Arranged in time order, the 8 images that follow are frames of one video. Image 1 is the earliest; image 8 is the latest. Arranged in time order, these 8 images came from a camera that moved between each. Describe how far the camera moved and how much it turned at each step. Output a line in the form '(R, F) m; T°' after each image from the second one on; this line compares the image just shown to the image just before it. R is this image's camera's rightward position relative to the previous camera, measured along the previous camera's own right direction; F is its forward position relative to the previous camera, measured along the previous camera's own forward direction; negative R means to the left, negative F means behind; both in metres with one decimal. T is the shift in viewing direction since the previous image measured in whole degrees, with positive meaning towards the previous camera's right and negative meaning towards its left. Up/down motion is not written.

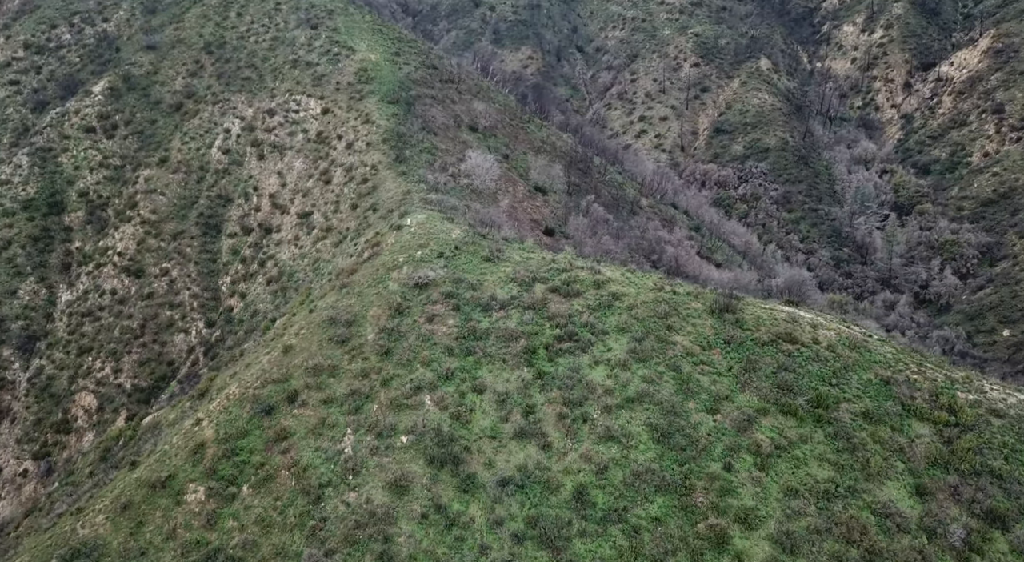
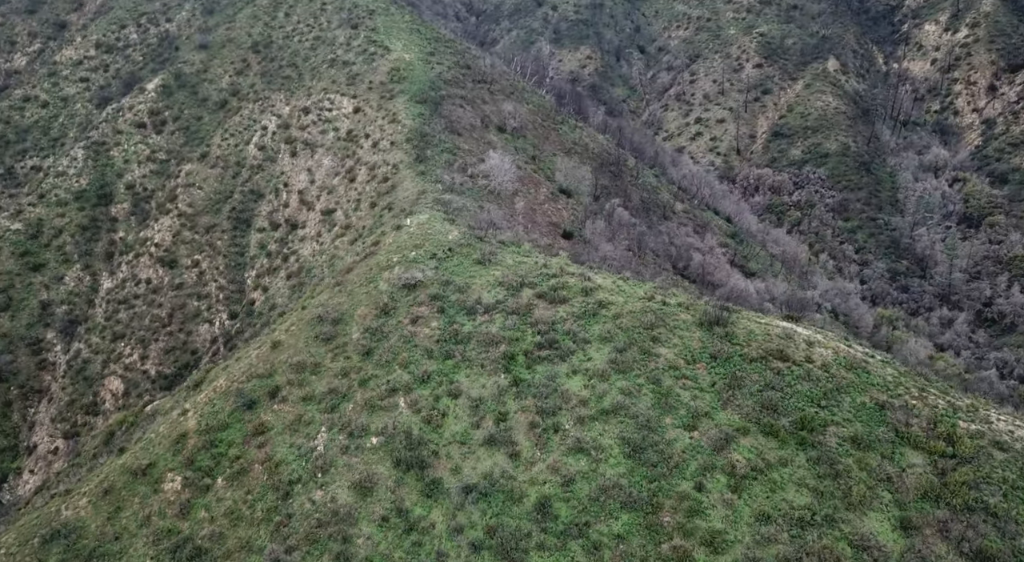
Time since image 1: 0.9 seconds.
(+3.9, +0.7) m; -6°
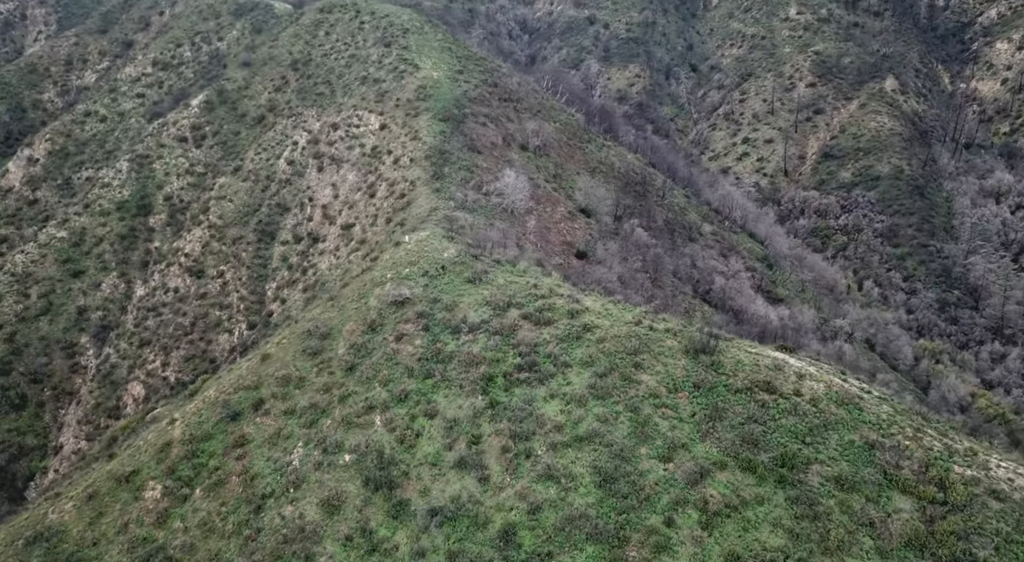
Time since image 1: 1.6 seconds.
(+3.4, +0.6) m; -5°
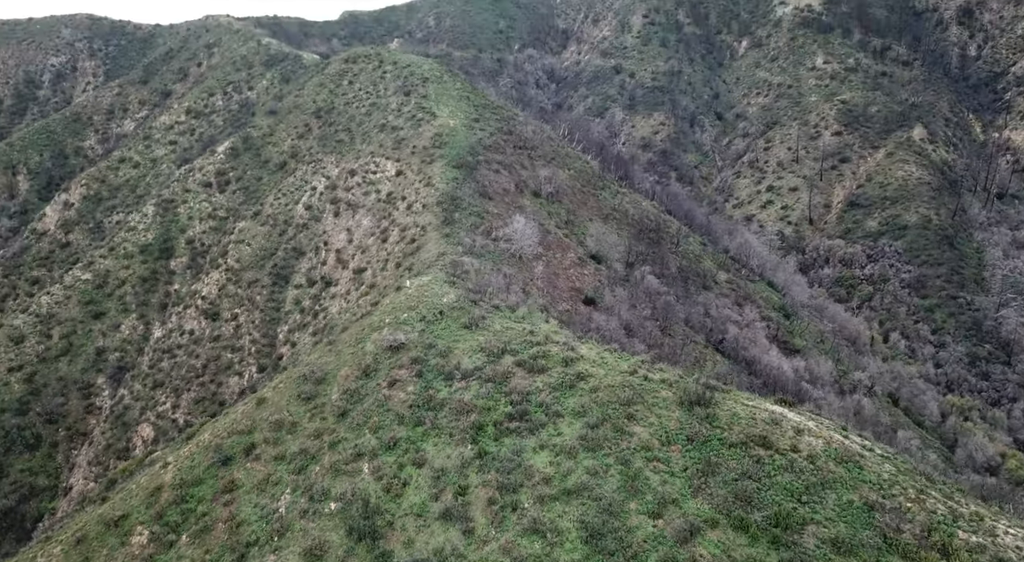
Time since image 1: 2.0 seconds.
(+1.7, +0.3) m; -3°
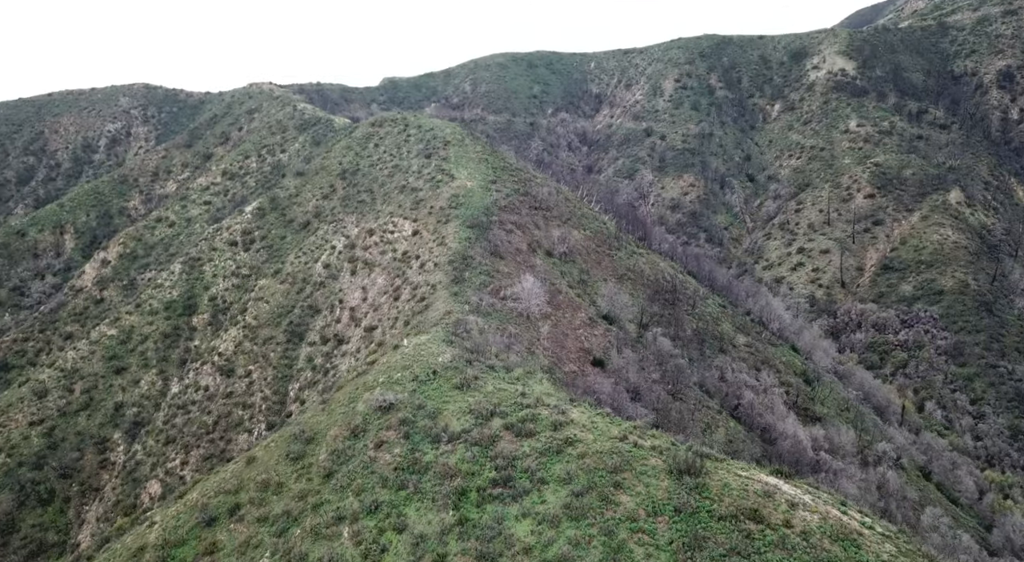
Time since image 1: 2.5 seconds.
(+2.2, +0.4) m; -3°
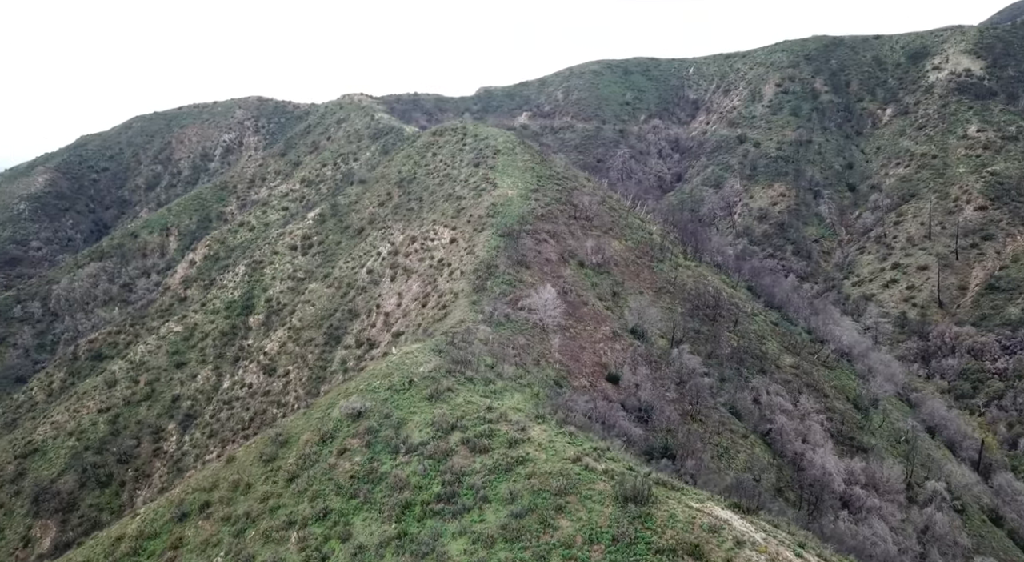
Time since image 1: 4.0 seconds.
(+6.5, +1.3) m; -9°
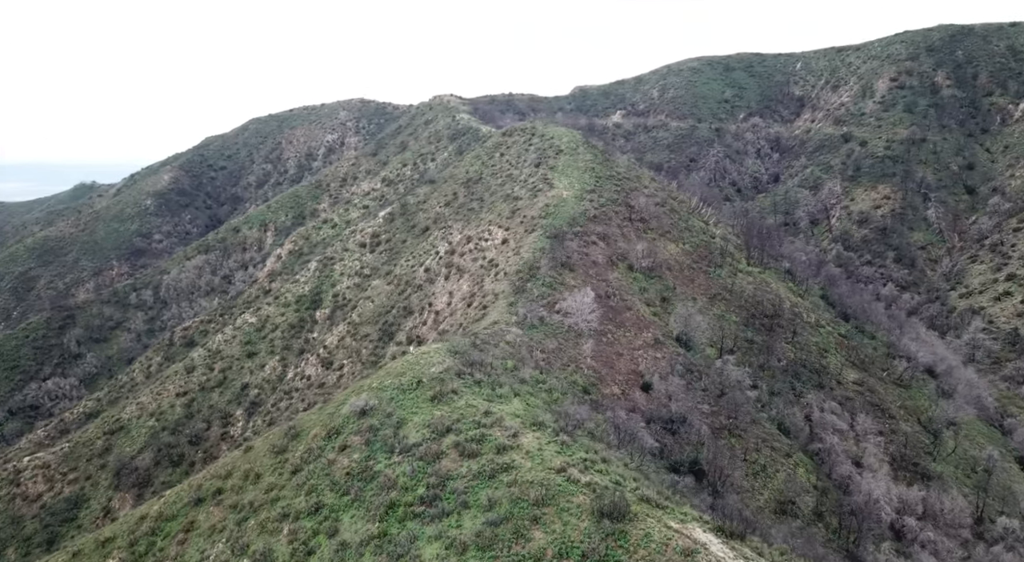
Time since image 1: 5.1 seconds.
(+4.7, +0.9) m; -9°
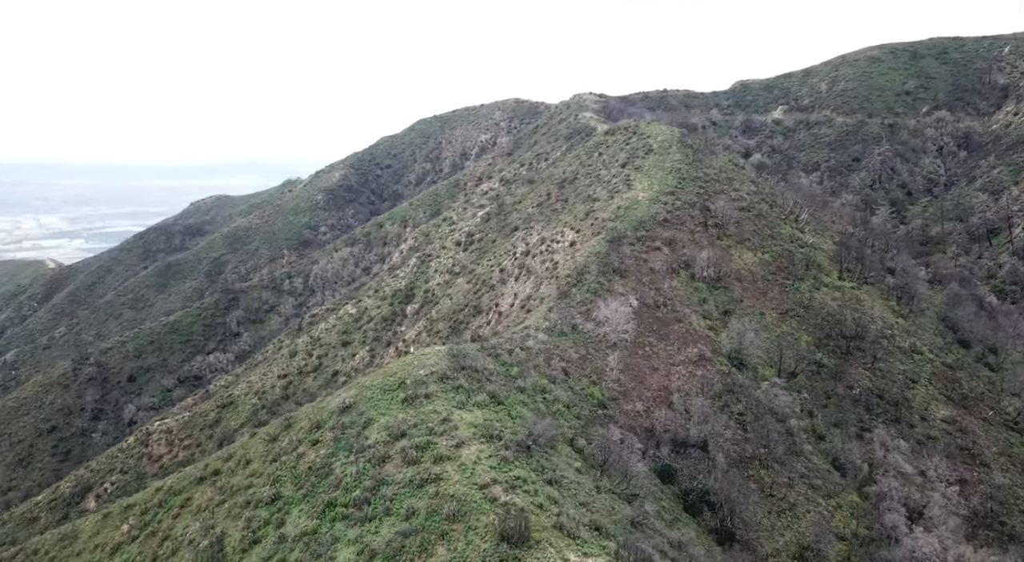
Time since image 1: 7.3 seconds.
(+9.3, +2.4) m; -15°
